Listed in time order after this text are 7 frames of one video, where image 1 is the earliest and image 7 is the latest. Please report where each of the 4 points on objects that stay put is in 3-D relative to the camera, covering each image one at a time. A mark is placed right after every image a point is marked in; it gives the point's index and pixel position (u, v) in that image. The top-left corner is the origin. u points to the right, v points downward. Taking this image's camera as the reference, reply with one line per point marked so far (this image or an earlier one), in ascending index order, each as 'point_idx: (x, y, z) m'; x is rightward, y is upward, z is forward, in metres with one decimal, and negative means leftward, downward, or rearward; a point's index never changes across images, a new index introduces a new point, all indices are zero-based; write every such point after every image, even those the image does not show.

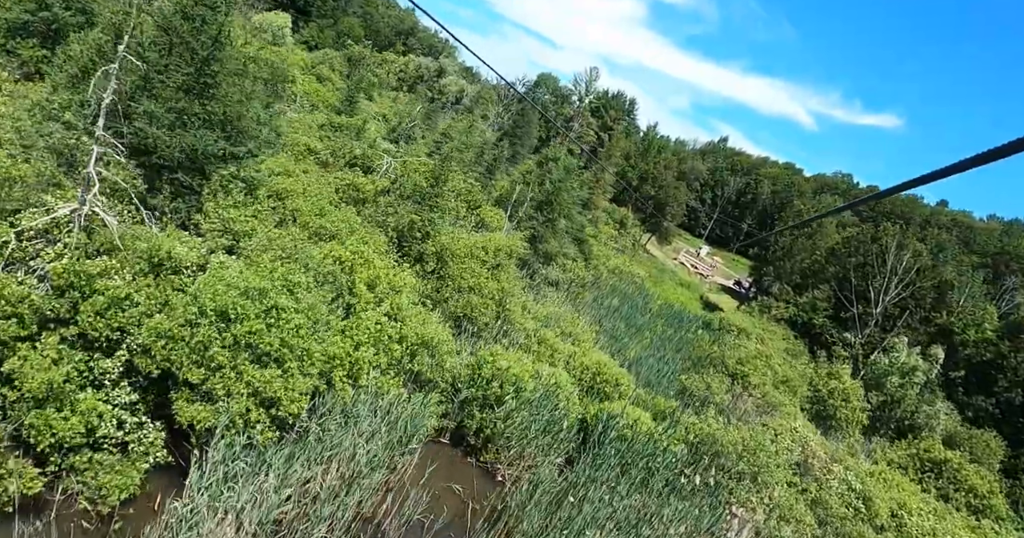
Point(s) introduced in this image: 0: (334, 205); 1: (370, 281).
0: (-4.8, +1.7, +15.8) m
1: (-3.0, -0.3, +12.1) m
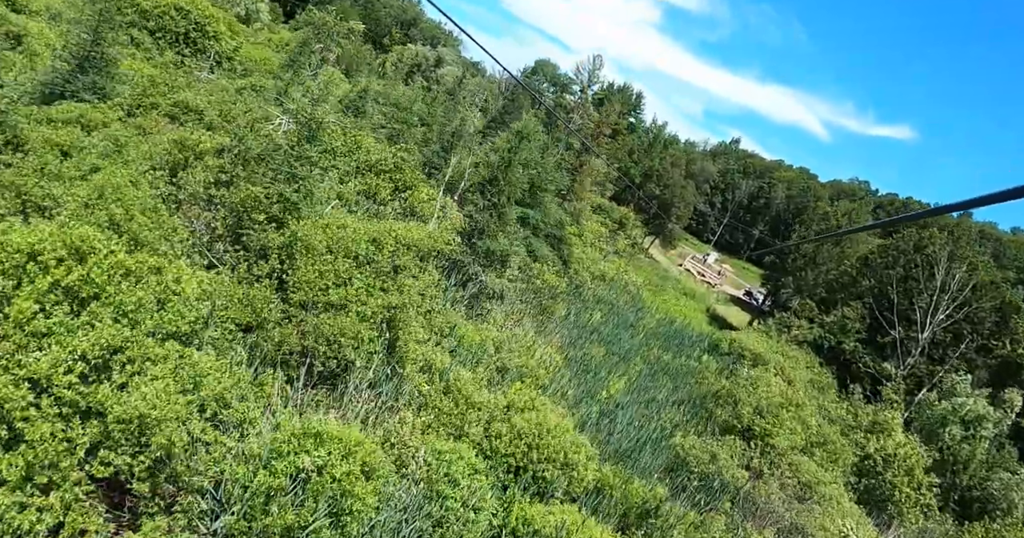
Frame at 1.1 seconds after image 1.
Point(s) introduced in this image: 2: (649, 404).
0: (-6.6, +1.7, +10.1) m
1: (-4.9, -0.3, +6.4) m
2: (+3.5, -3.5, +14.9) m
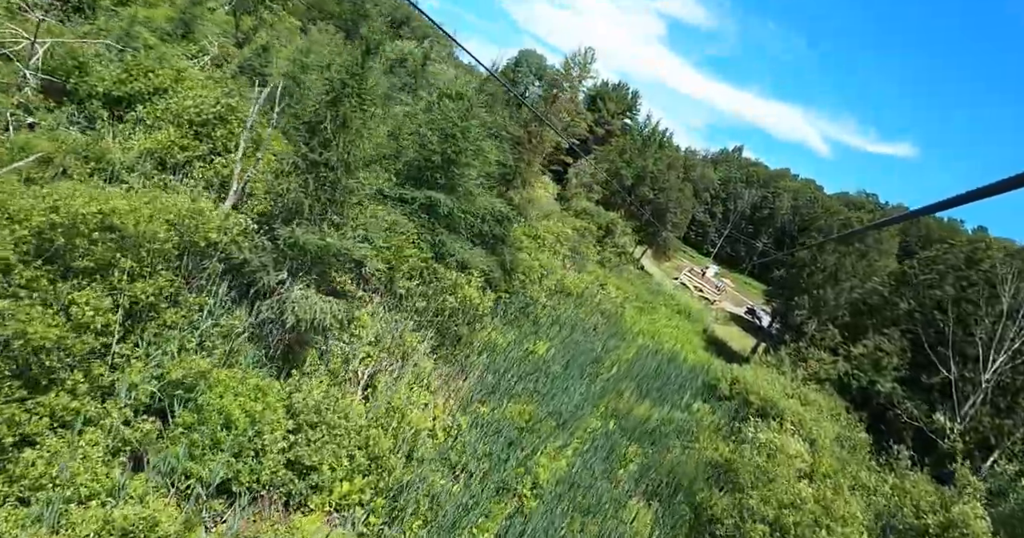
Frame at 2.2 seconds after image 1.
0: (-8.8, +1.8, +4.2) m
1: (-7.2, -0.2, +0.5) m
2: (+1.2, -3.7, +8.8) m
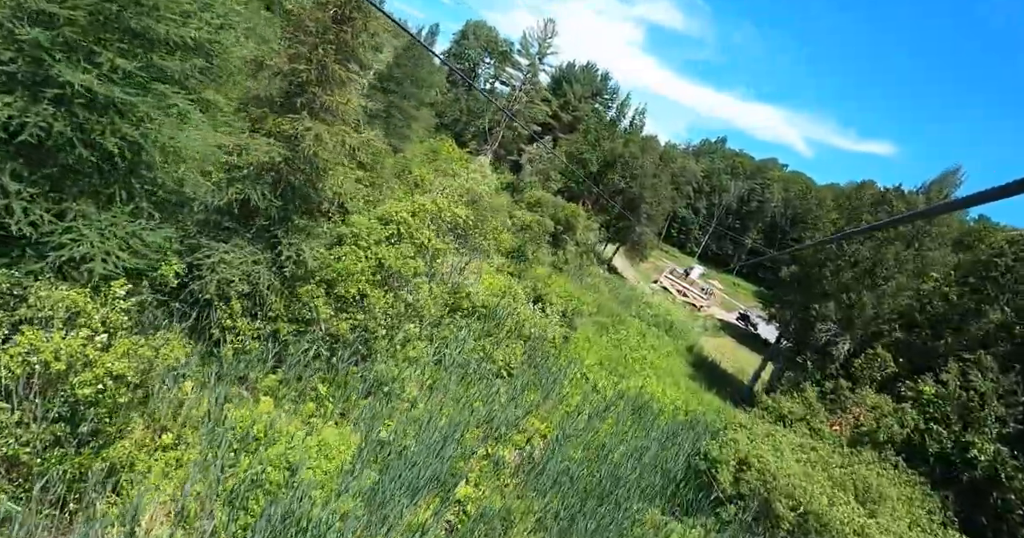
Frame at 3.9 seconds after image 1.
0: (-11.6, +1.6, -3.7) m
1: (-9.8, -0.3, -7.4) m
2: (-1.5, -3.7, +1.1) m
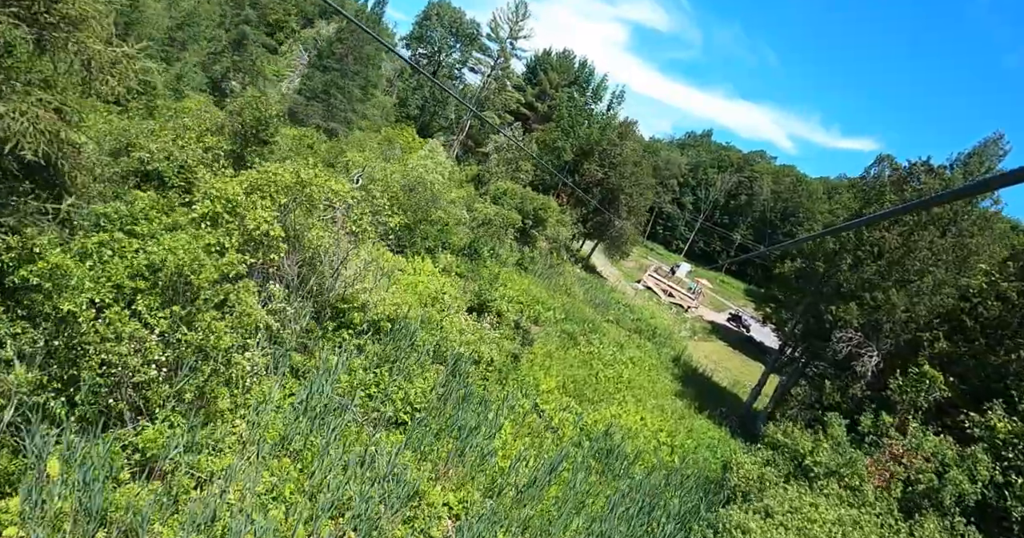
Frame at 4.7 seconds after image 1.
0: (-12.6, +1.4, -7.4) m
1: (-10.7, -0.4, -11.1) m
2: (-2.5, -3.6, -2.4) m
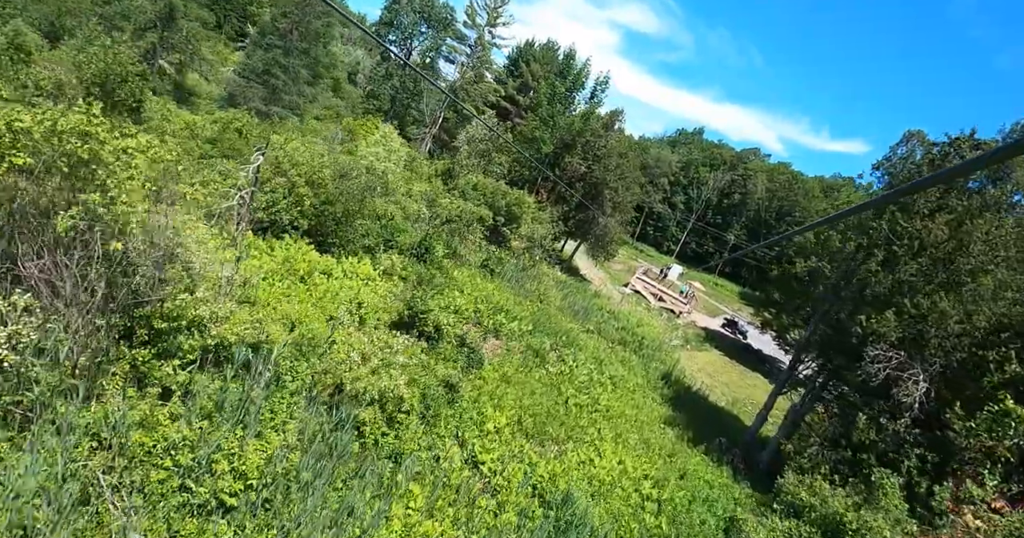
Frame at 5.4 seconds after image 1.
0: (-13.4, +1.5, -10.3) m
1: (-11.5, -0.3, -14.0) m
2: (-3.4, -3.6, -5.3) m
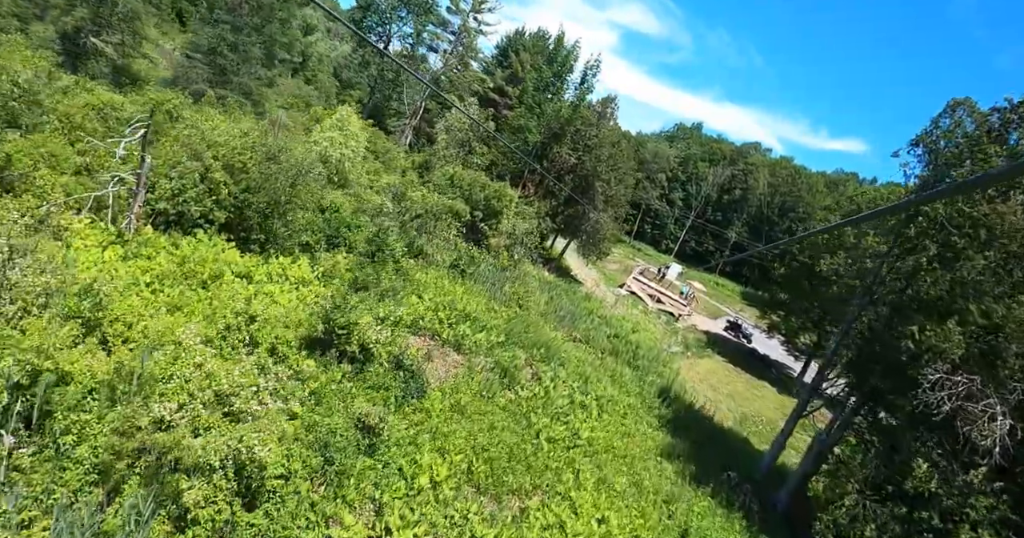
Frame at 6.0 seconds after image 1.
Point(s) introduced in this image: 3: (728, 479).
0: (-14.1, +1.4, -12.6) m
1: (-12.1, -0.4, -16.3) m
2: (-4.0, -3.6, -7.6) m
3: (+3.9, -3.8, +10.5) m
